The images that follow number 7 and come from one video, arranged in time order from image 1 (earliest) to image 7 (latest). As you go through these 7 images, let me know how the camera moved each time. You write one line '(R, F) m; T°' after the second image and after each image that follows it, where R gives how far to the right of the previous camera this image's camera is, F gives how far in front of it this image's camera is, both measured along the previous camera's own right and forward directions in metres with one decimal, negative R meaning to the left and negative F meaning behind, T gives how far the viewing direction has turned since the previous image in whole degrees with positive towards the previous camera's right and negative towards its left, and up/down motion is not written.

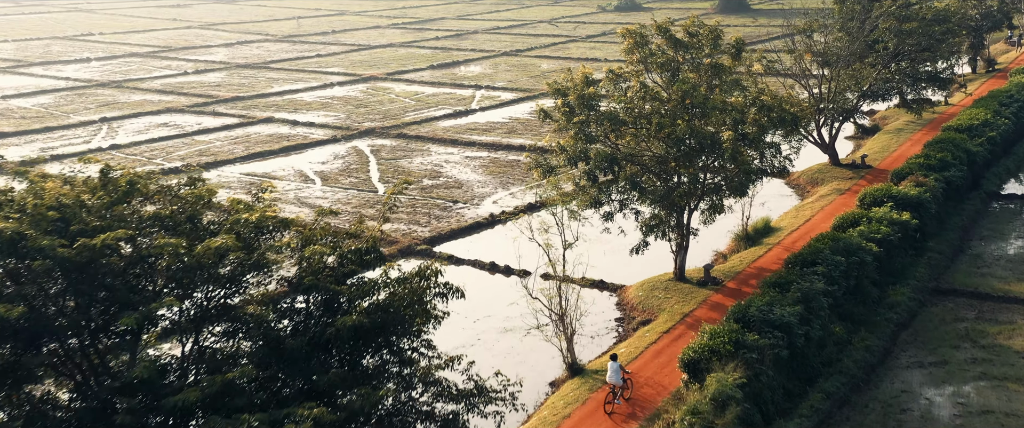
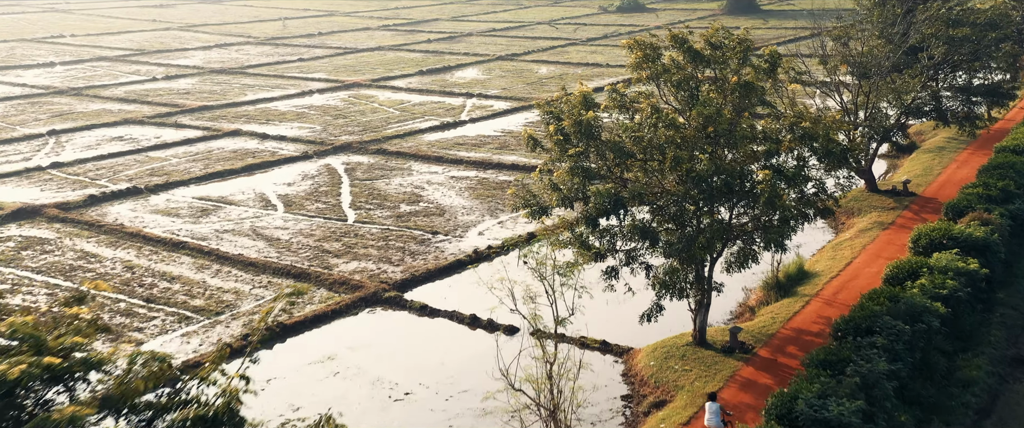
(+0.3, +3.1) m; 0°
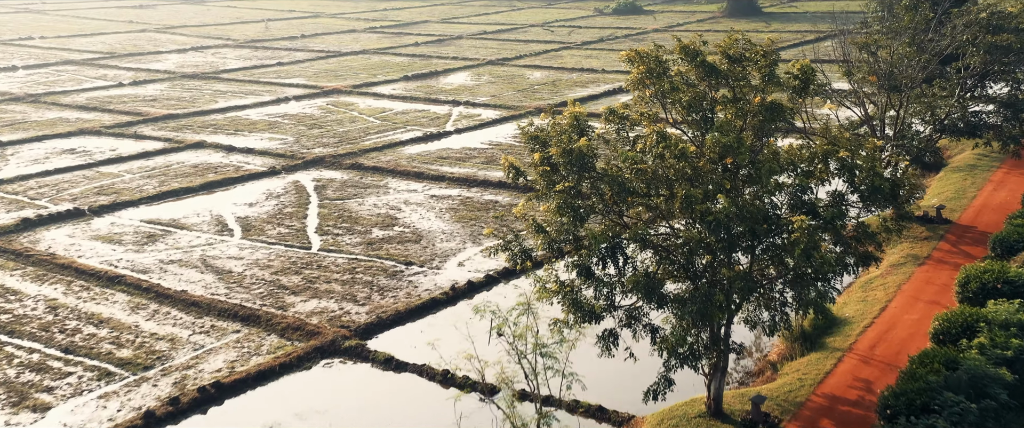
(+0.2, +2.3) m; 0°
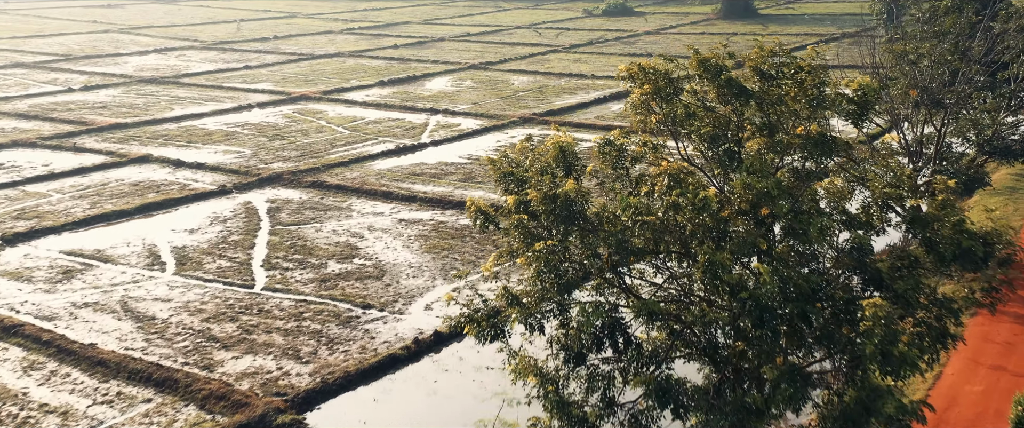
(+0.2, +2.6) m; +1°
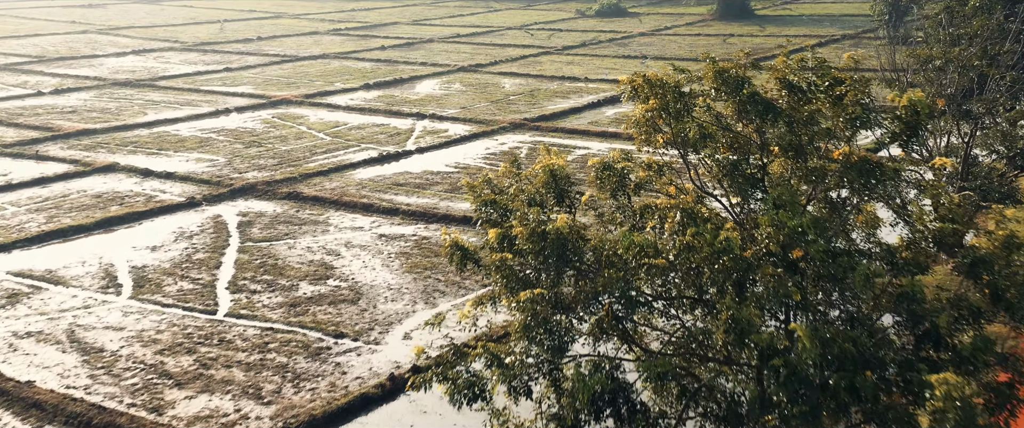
(+0.1, +1.4) m; 0°
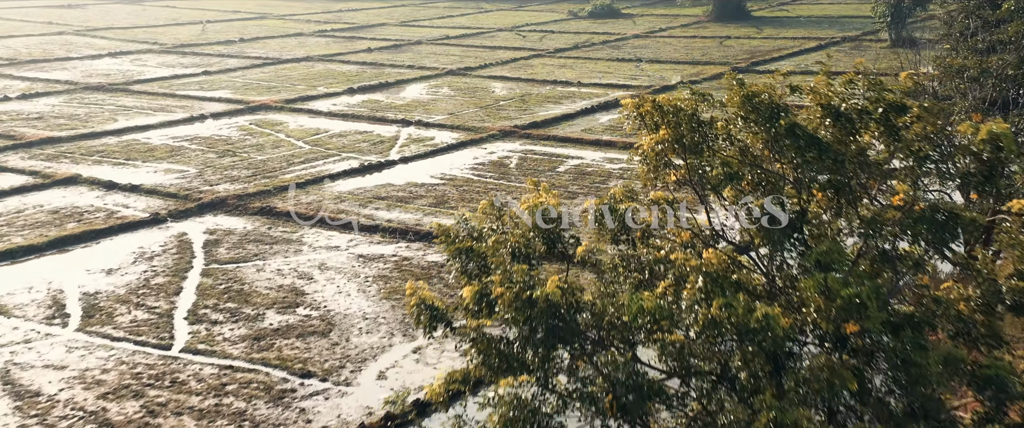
(+0.1, +1.4) m; 0°
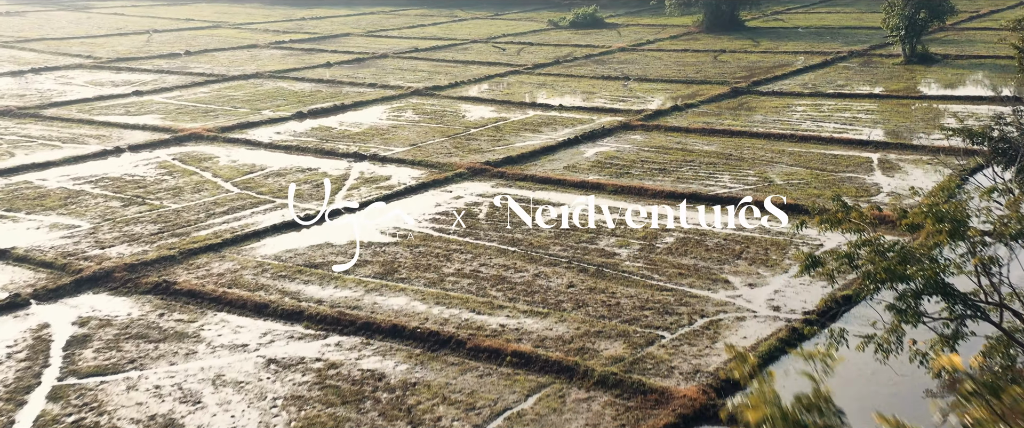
(+0.3, +4.2) m; +1°
